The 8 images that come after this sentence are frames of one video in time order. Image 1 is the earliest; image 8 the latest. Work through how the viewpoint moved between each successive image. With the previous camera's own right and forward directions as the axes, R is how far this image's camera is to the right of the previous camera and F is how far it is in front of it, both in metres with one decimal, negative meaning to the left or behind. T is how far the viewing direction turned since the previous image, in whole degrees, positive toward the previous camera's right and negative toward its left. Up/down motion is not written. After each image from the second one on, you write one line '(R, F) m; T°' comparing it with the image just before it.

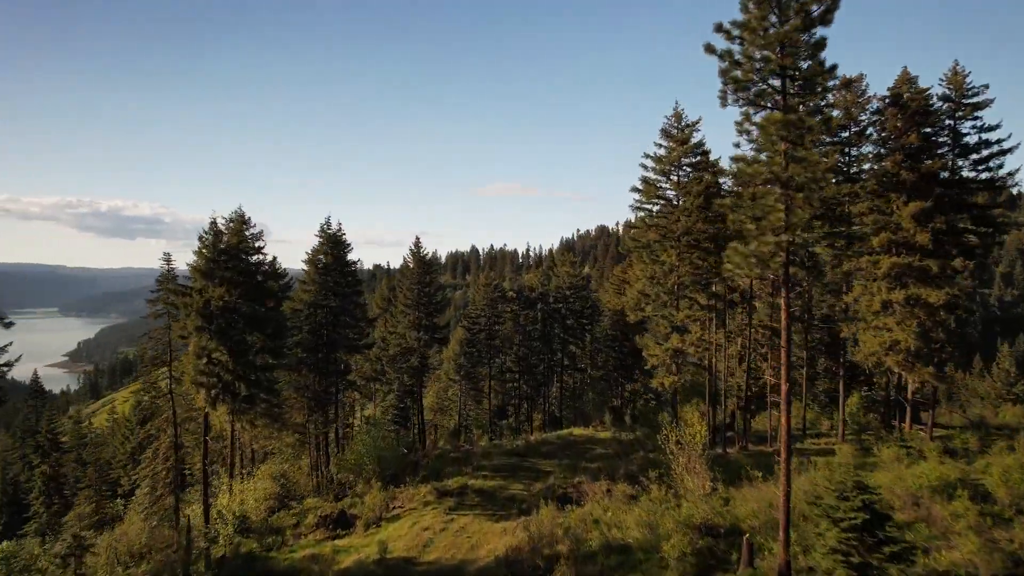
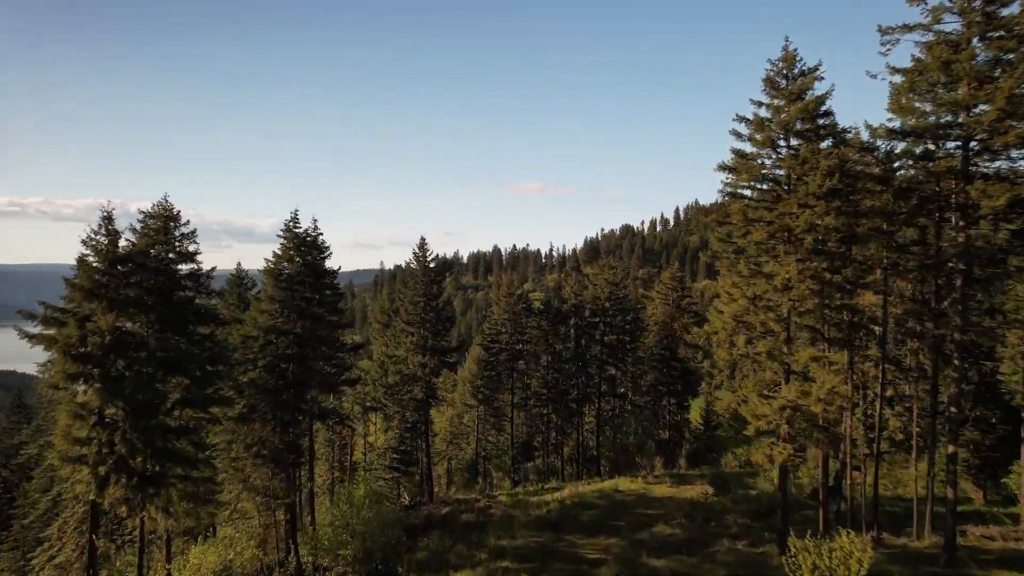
(-0.2, +5.2) m; -3°
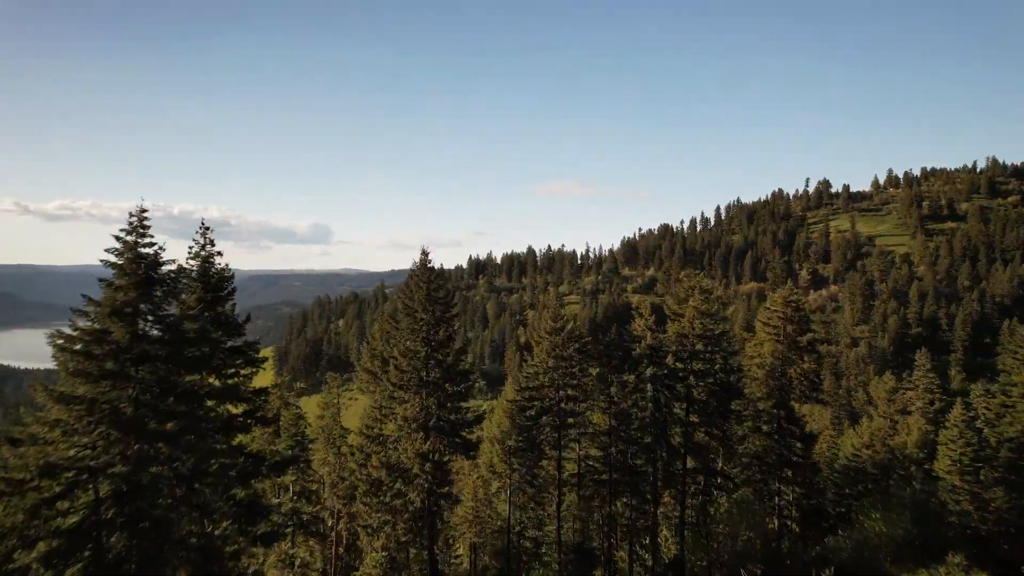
(-0.5, +7.8) m; -4°
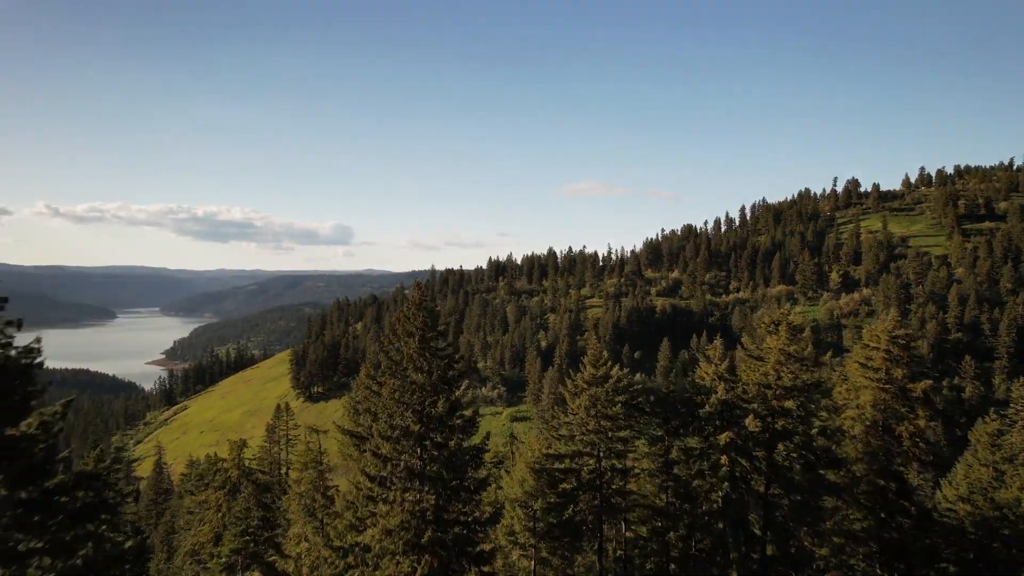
(-0.2, +4.2) m; -2°
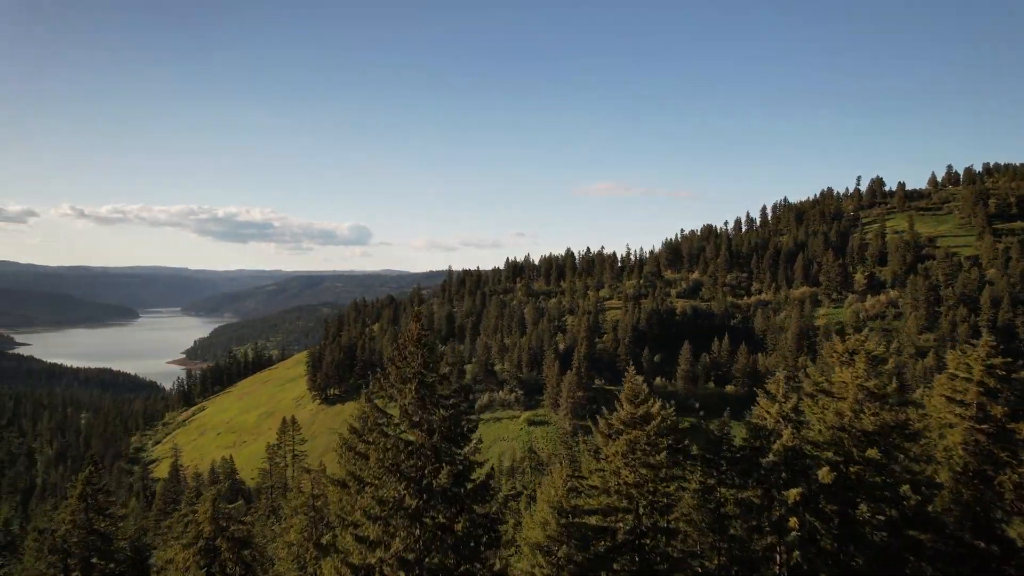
(-0.1, +2.2) m; -2°
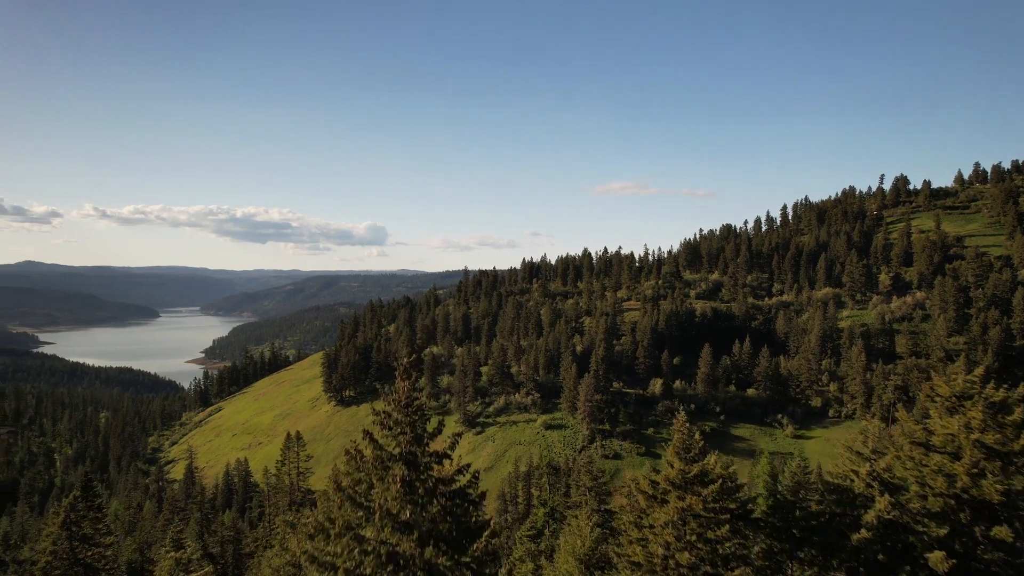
(-0.3, +2.2) m; -2°
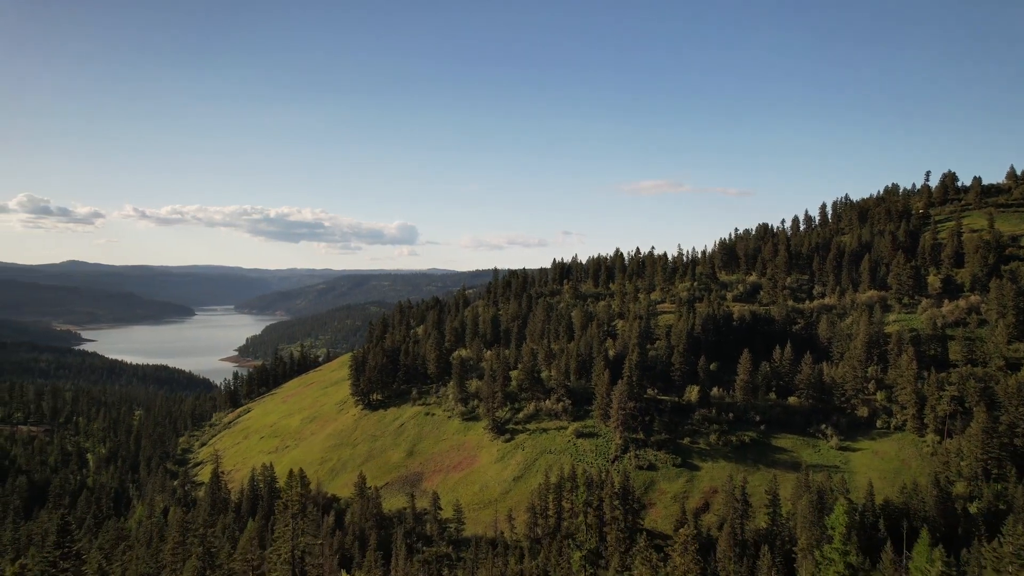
(-0.5, +4.1) m; -3°
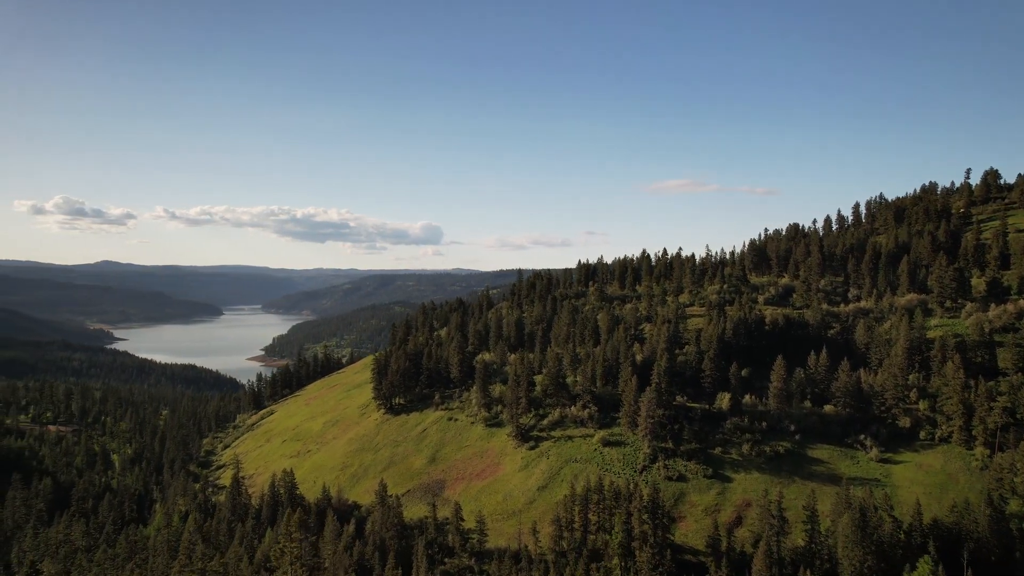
(-0.4, +3.3) m; -3°
